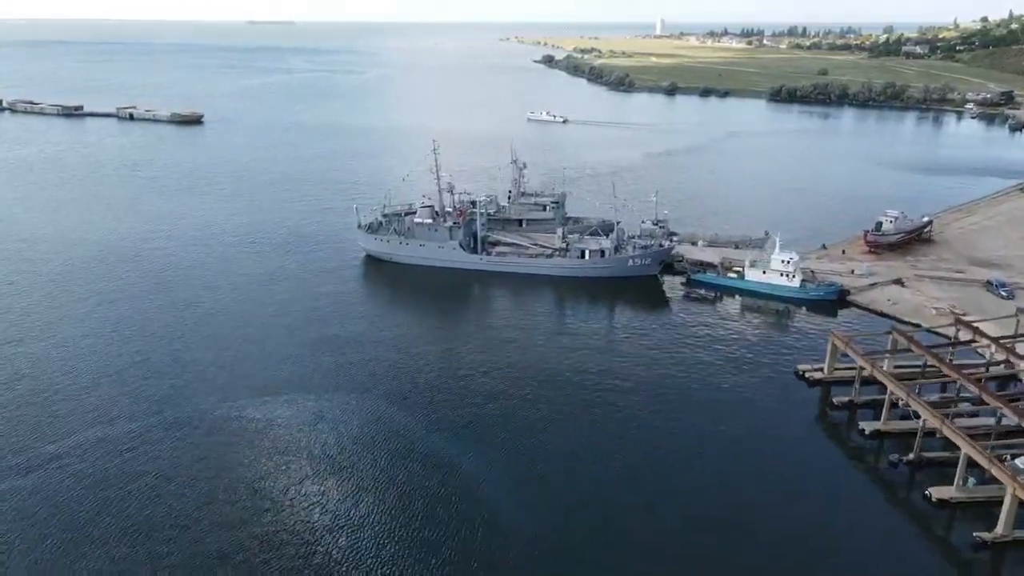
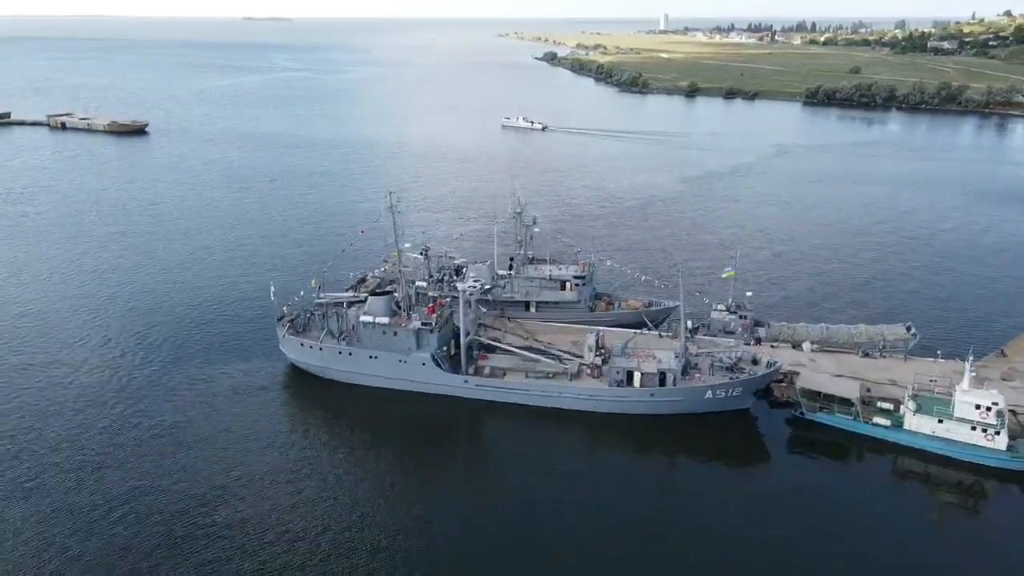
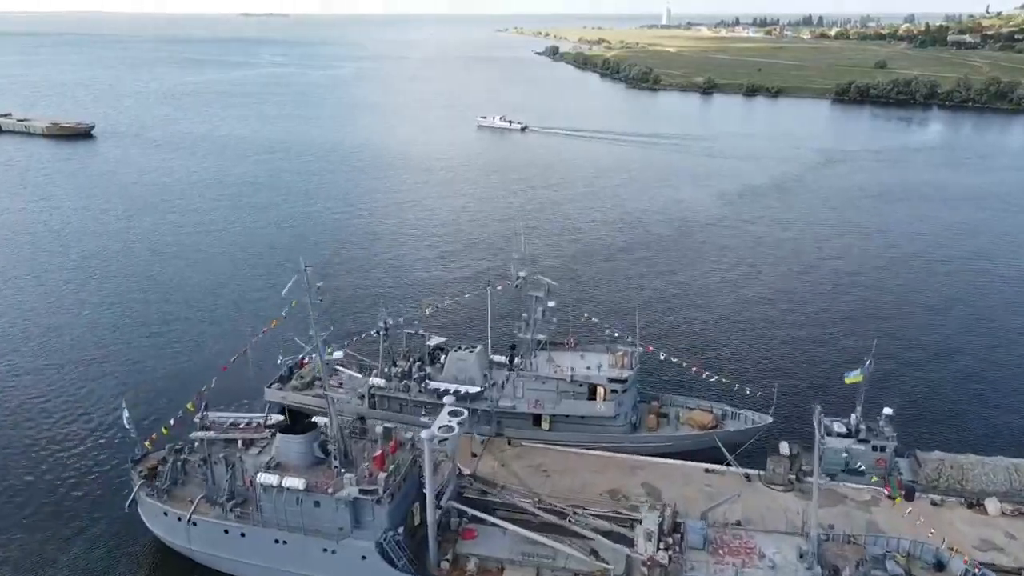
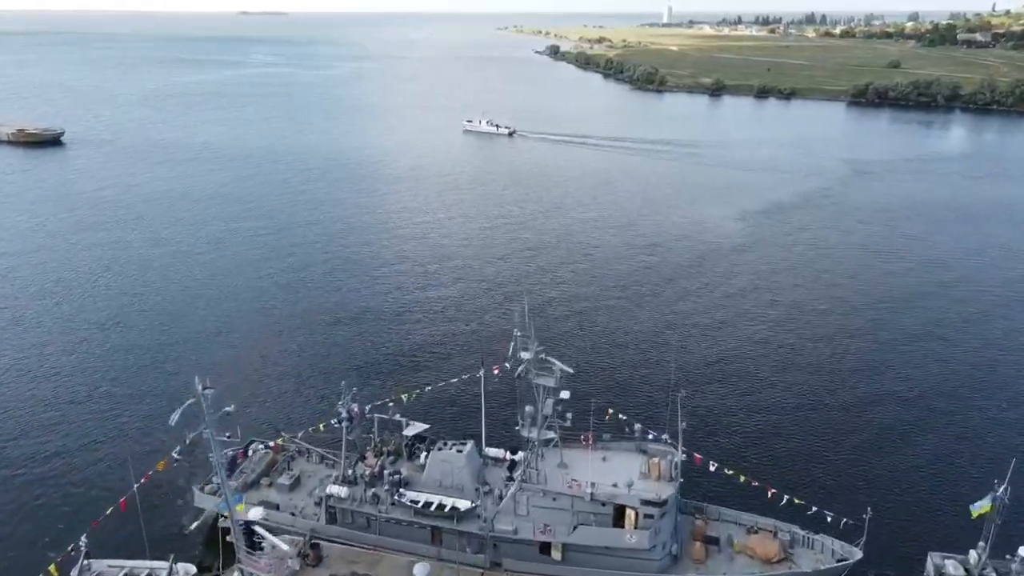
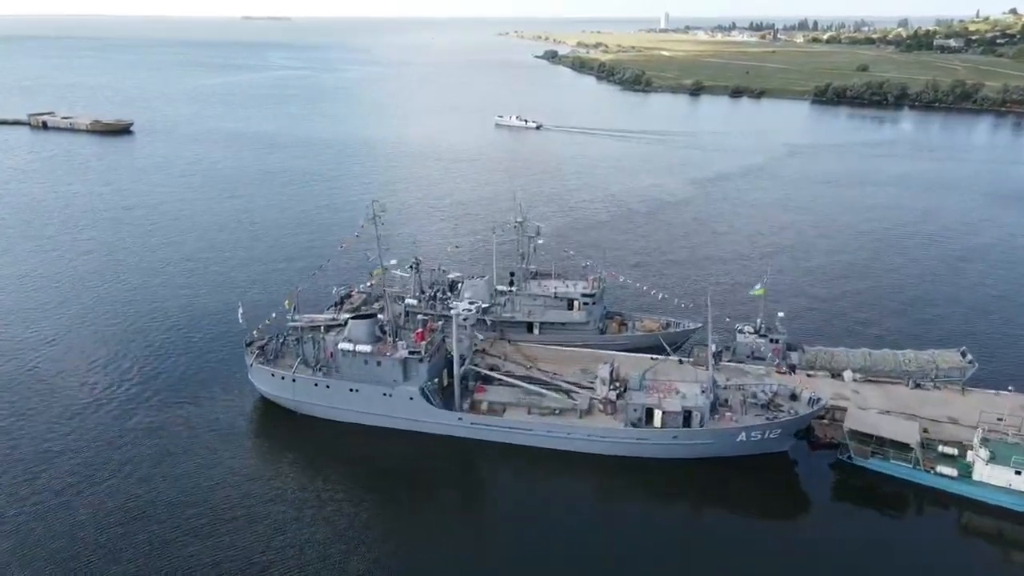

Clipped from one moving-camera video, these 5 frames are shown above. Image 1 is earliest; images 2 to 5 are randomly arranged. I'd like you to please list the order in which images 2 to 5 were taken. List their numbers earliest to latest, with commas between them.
2, 5, 3, 4
